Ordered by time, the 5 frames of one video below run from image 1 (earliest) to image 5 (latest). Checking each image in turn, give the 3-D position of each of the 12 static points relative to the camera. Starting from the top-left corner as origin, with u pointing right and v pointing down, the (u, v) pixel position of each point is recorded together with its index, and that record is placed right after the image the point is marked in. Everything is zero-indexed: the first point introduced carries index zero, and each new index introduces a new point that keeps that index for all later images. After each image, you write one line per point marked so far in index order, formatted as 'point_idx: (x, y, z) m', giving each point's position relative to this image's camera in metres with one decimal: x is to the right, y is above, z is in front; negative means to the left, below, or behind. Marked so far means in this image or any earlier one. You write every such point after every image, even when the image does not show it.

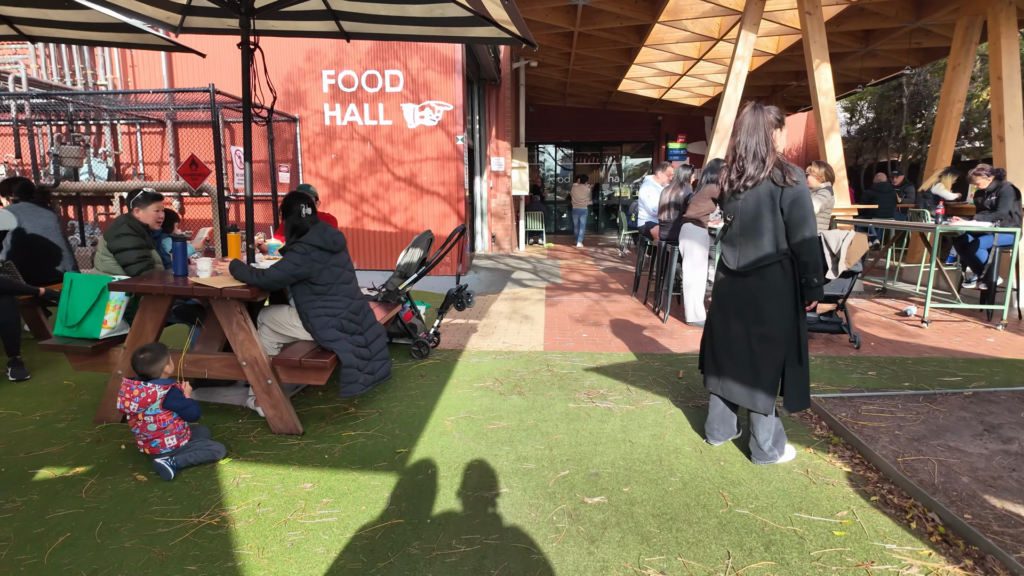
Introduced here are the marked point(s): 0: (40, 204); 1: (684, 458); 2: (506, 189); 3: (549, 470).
0: (-4.1, +0.7, +5.0) m
1: (+0.9, -0.9, +3.1) m
2: (-0.1, +2.1, +12.4) m
3: (+0.2, -0.9, +3.0) m
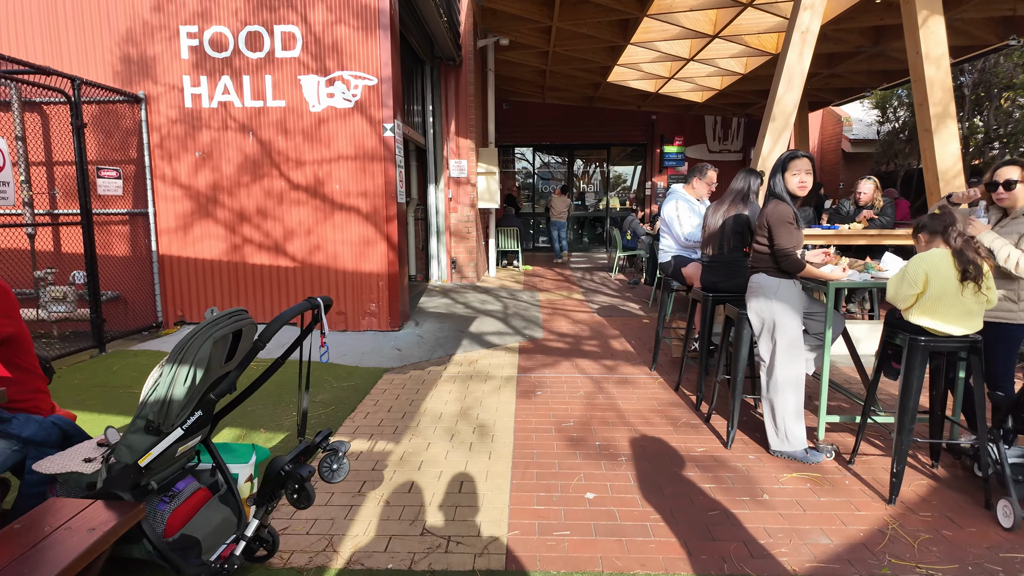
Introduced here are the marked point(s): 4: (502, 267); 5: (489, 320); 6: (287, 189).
0: (-4.4, +0.1, +2.0) m
1: (+0.7, -1.5, +0.3) m
2: (-0.7, +1.5, +9.6) m
3: (0.0, -1.5, +0.1) m
4: (-0.2, +0.5, +12.2) m
5: (-0.3, -0.4, +6.9) m
6: (-2.2, +1.0, +5.8) m
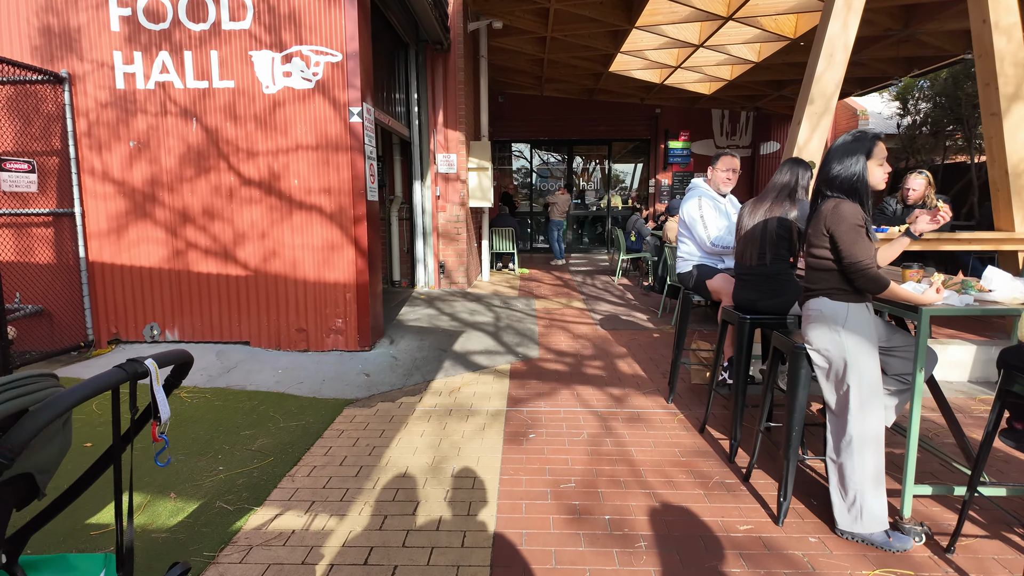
0: (-4.5, 0.0, +1.1) m
1: (+0.6, -1.6, -0.6) m
2: (-0.8, +1.4, +8.7) m
3: (-0.1, -1.6, -0.7) m
4: (-0.3, +0.4, +11.3) m
5: (-0.4, -0.5, +6.0) m
6: (-2.3, +0.9, +5.0) m
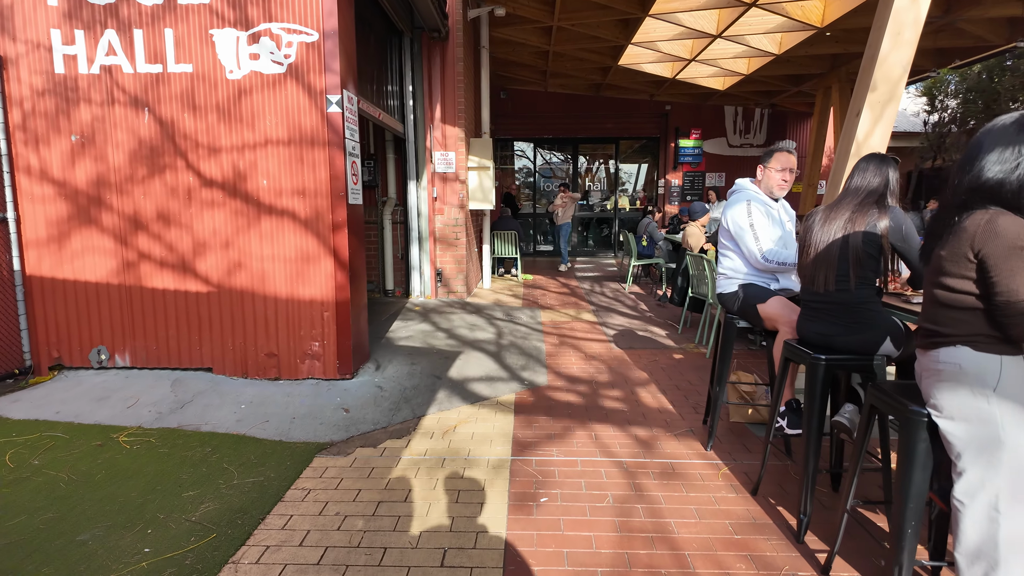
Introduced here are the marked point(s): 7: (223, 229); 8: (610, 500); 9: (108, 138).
0: (-4.4, -0.1, +0.4) m
1: (+0.6, -1.7, -1.3) m
2: (-0.7, +1.2, +8.0) m
3: (-0.1, -1.8, -1.4) m
4: (-0.3, +0.2, +10.6) m
5: (-0.3, -0.6, +5.3) m
6: (-2.3, +0.7, +4.2) m
7: (-2.1, +0.4, +4.3) m
8: (+0.5, -1.1, +2.9) m
9: (-2.9, +1.1, +4.2) m
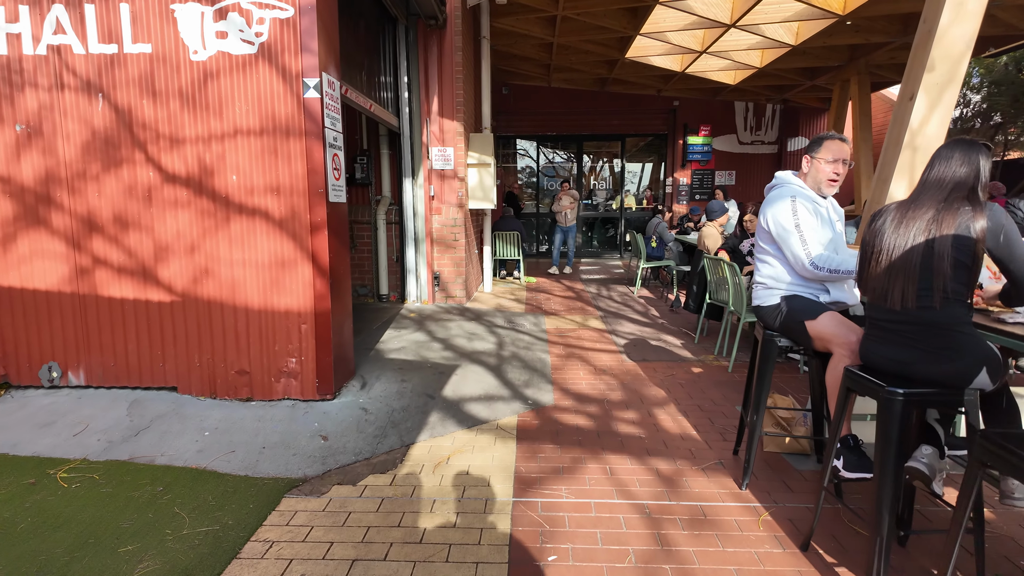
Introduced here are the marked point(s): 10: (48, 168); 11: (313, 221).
0: (-4.4, -0.2, 0.0) m
1: (+0.6, -1.8, -1.8) m
2: (-0.7, +1.2, +7.5) m
3: (-0.1, -1.8, -1.9) m
4: (-0.2, +0.2, +10.1) m
5: (-0.3, -0.7, +4.8) m
6: (-2.3, +0.7, +3.8) m
7: (-2.1, +0.4, +3.8) m
8: (+0.5, -1.1, +2.4) m
9: (-2.9, +1.0, +3.7) m
10: (-3.0, +0.8, +3.8) m
11: (-1.3, +0.4, +3.7) m
